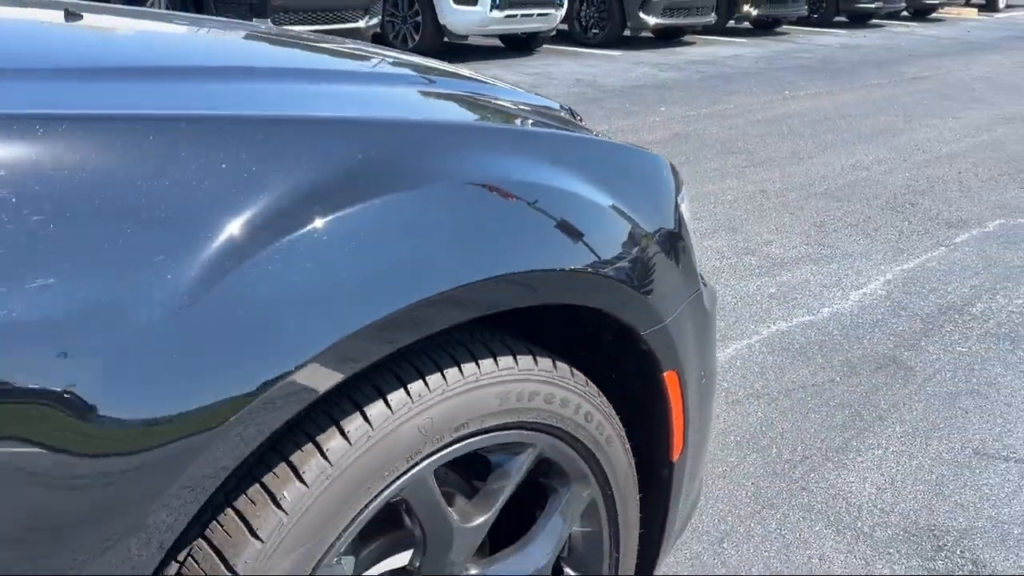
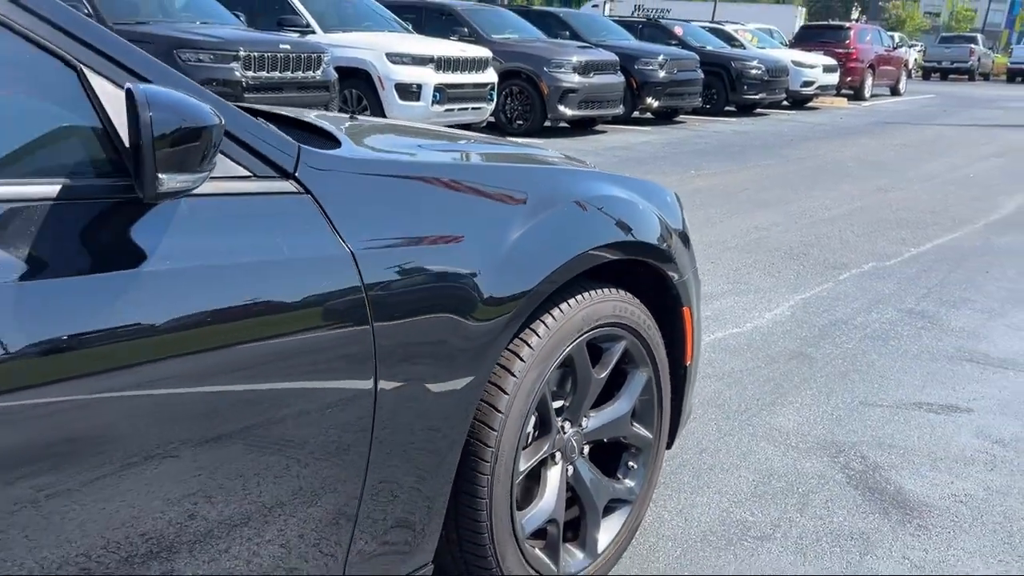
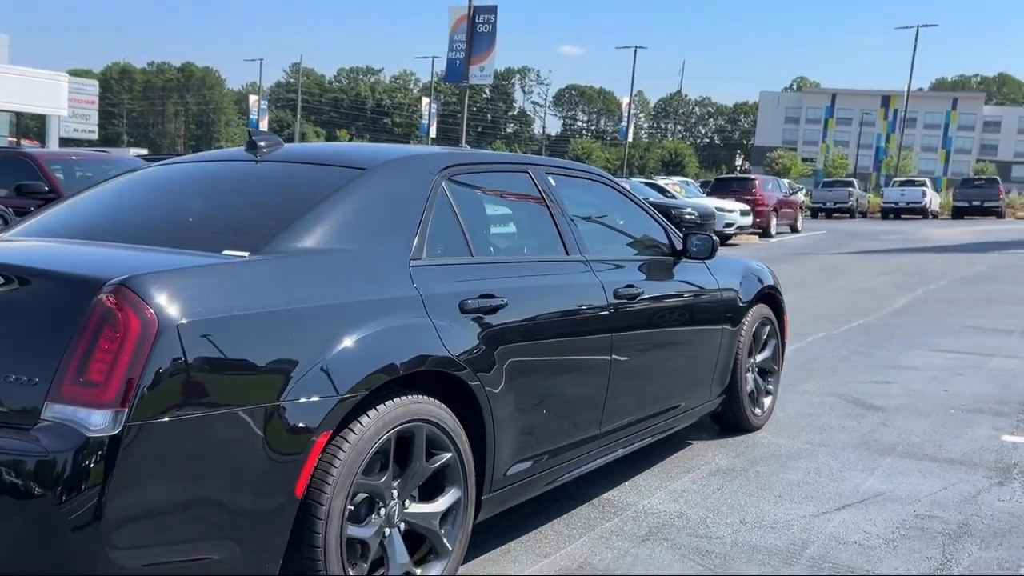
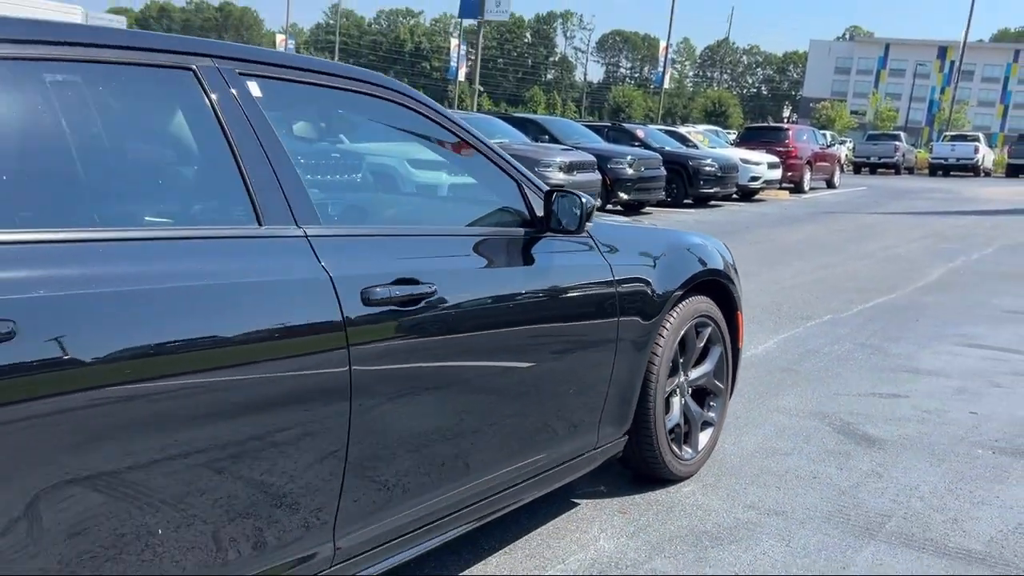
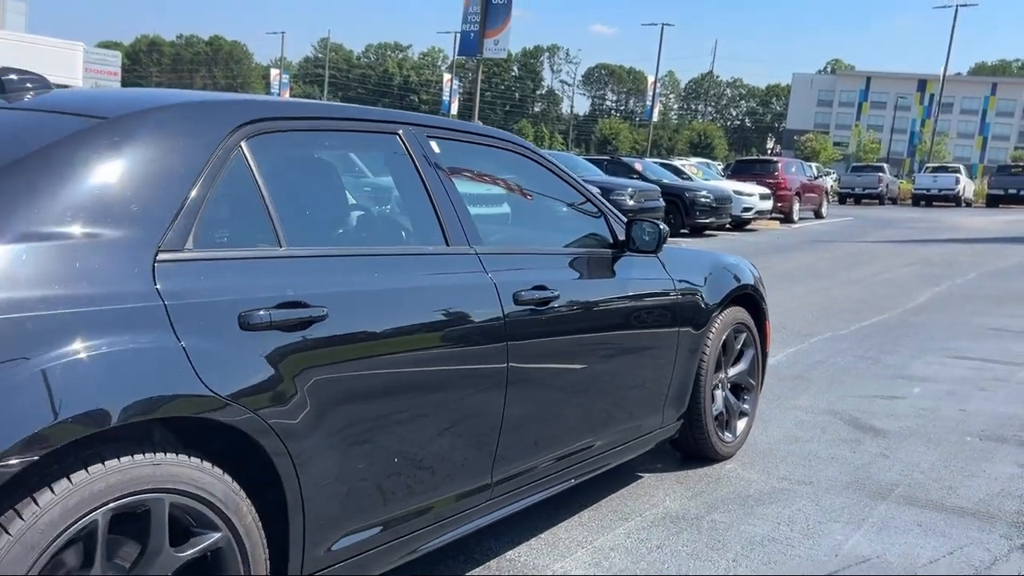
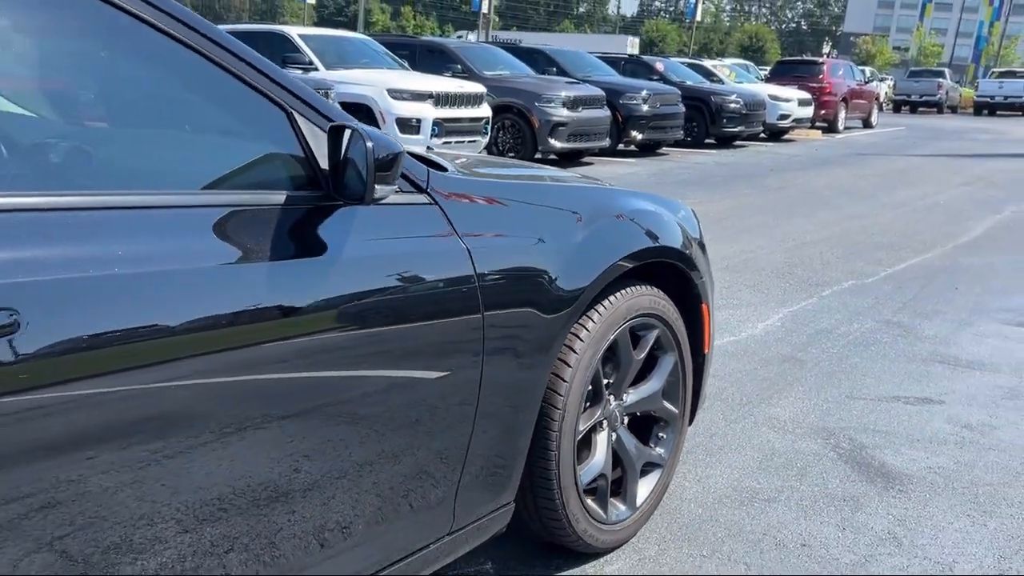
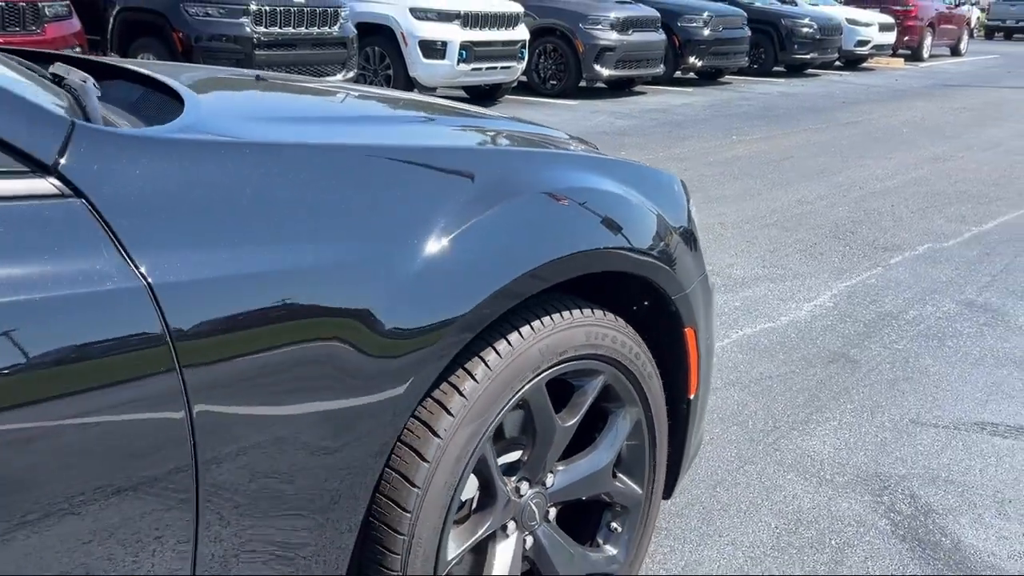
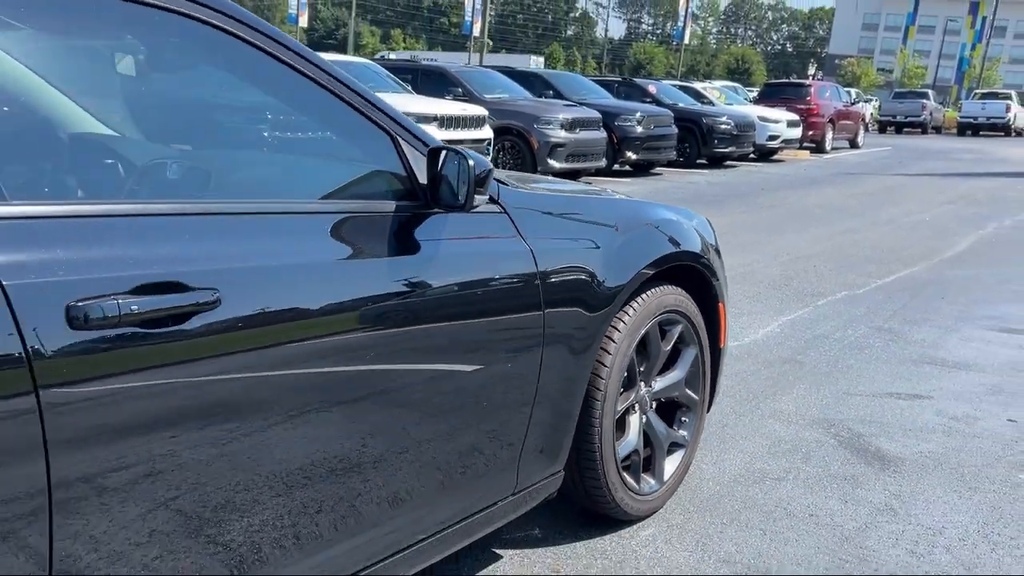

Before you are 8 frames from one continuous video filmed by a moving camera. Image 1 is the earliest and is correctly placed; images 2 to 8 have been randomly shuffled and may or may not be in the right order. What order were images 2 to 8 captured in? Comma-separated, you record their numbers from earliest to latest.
7, 2, 6, 8, 4, 5, 3
